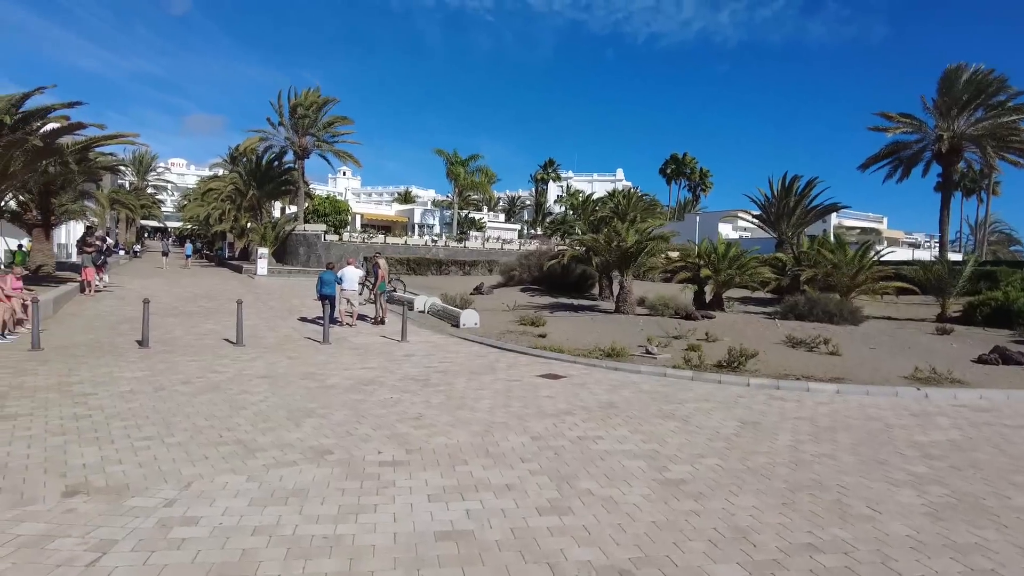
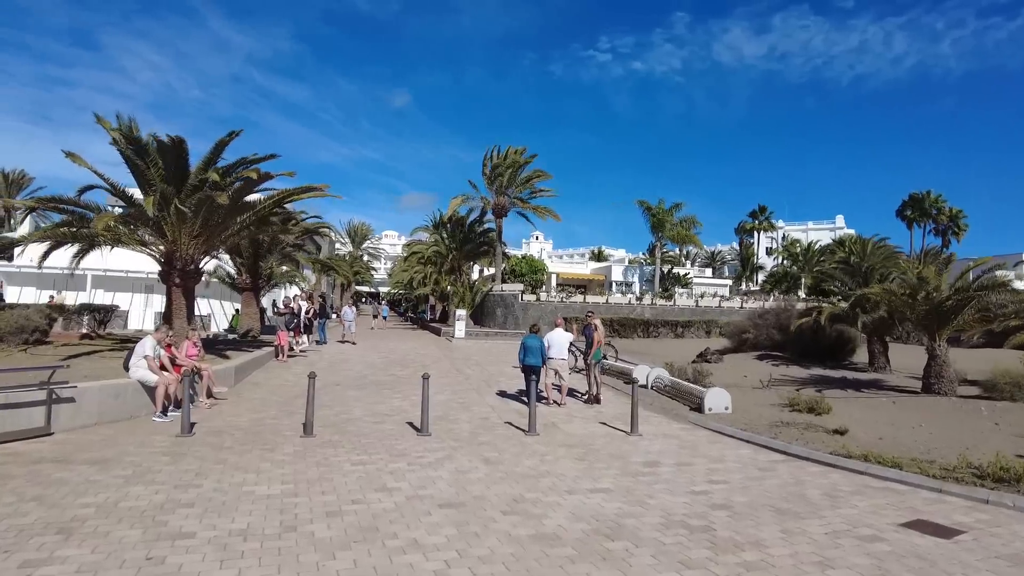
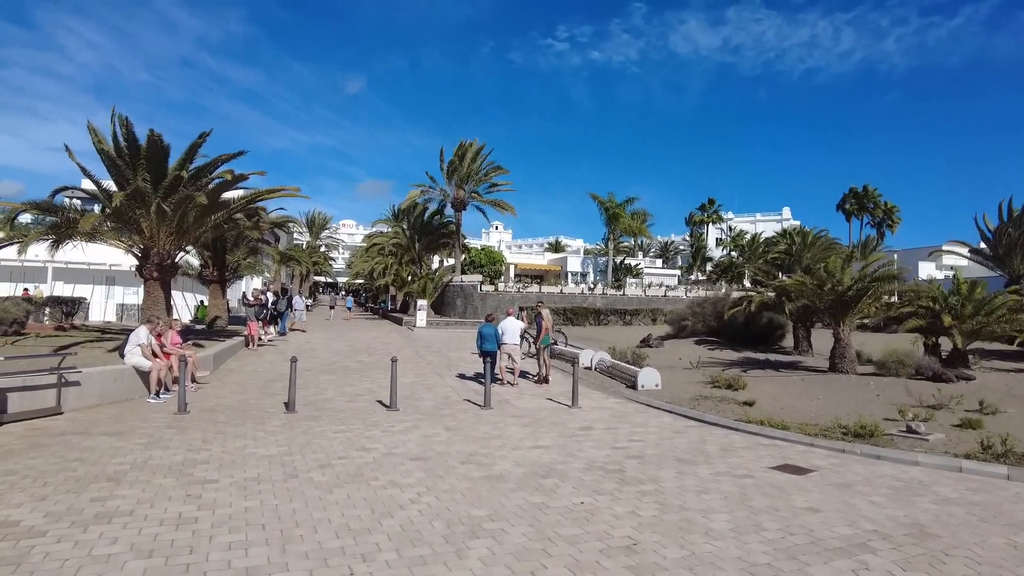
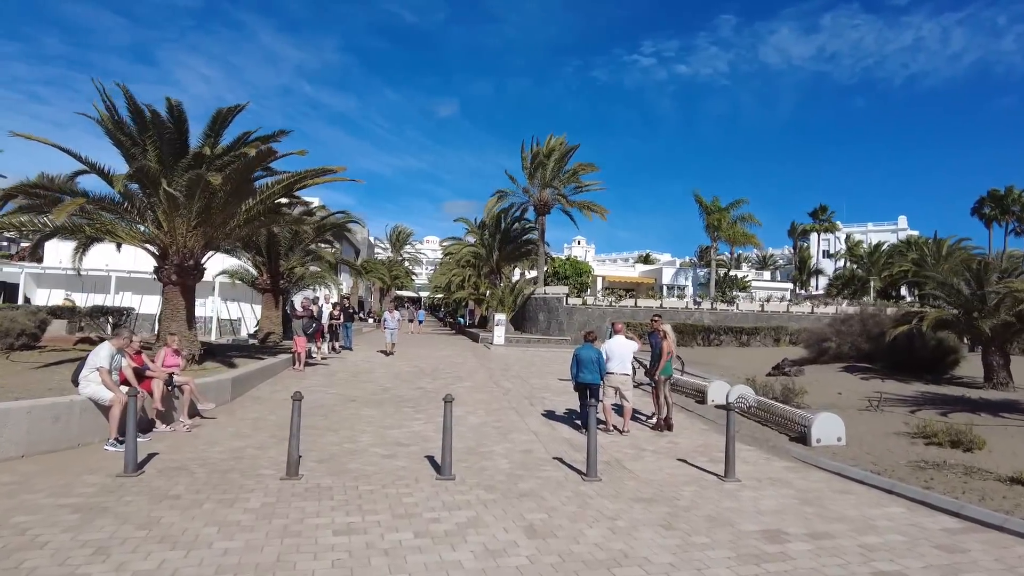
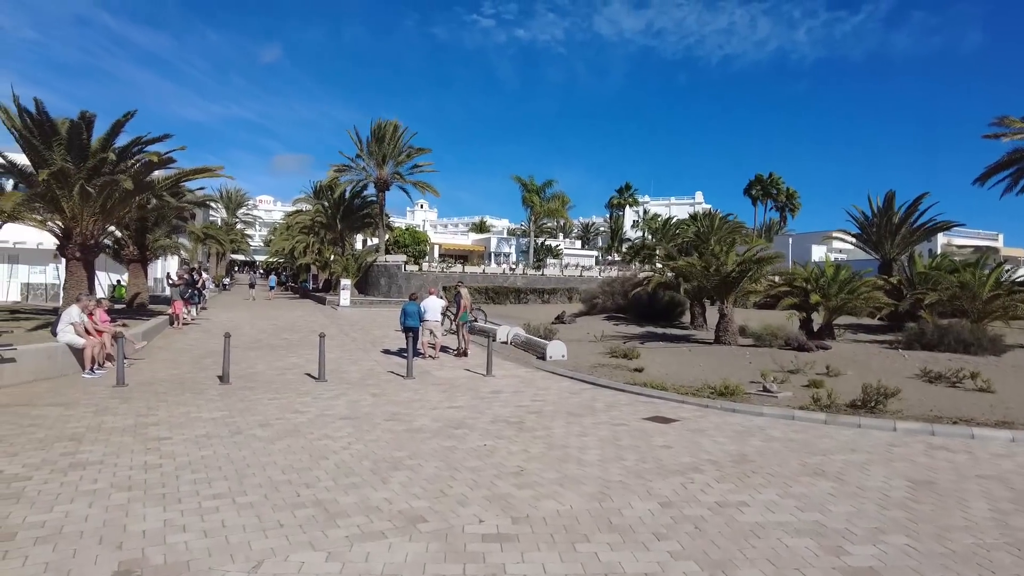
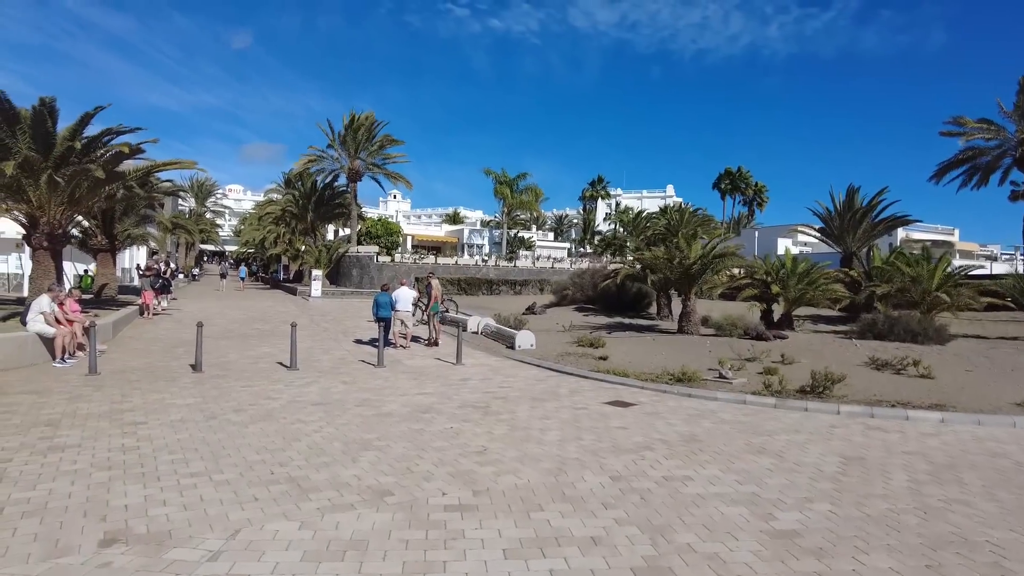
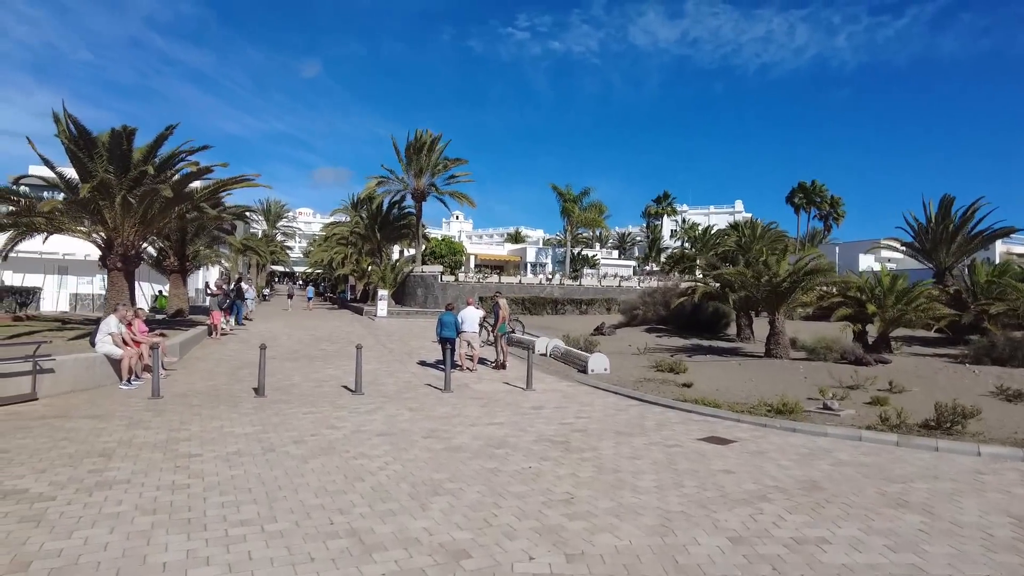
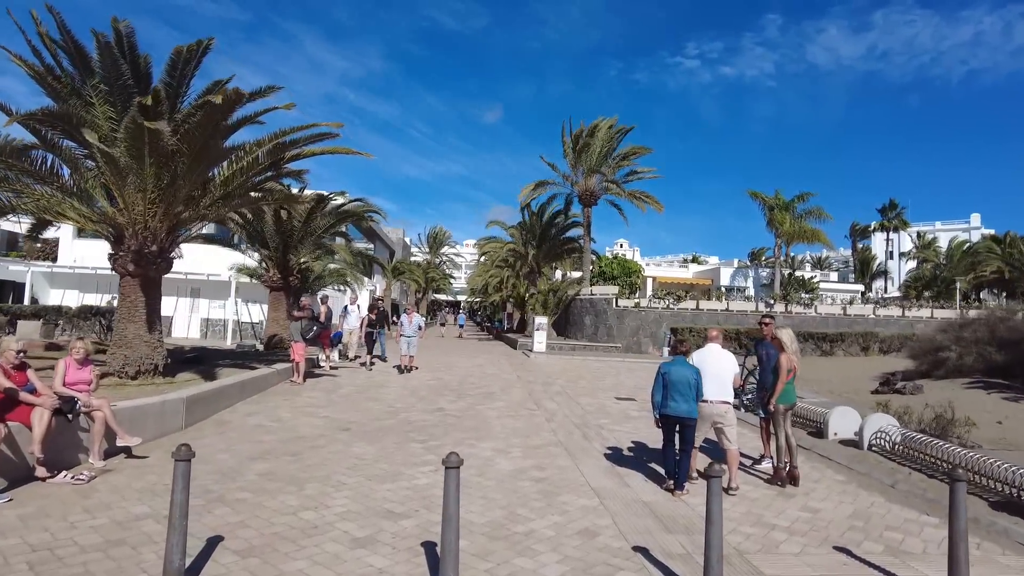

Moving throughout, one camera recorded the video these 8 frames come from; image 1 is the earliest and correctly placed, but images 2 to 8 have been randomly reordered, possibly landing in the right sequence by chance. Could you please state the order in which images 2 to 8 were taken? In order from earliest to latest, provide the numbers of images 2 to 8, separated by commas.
6, 5, 7, 3, 2, 4, 8
